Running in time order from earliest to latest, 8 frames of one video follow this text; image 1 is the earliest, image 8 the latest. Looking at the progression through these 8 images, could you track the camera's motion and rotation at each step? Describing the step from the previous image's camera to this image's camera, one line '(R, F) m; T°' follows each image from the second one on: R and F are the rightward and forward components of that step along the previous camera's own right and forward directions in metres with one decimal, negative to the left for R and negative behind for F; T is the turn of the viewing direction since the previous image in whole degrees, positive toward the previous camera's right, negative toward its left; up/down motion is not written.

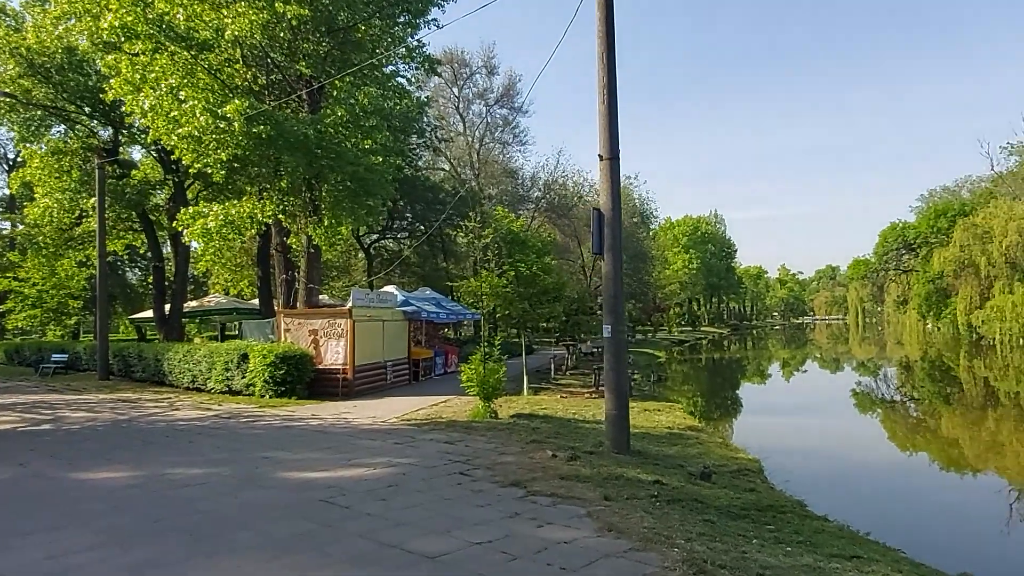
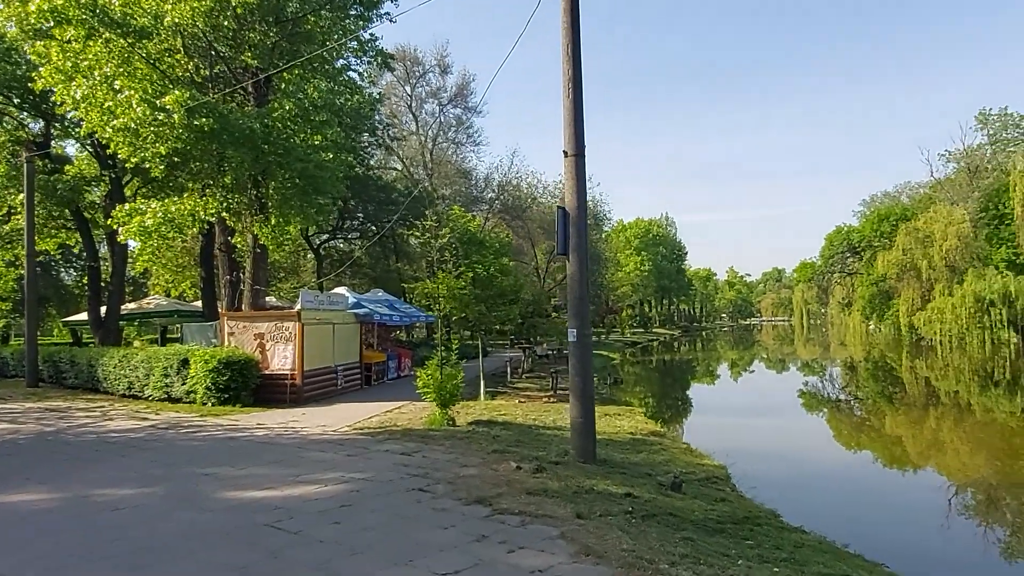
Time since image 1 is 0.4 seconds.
(-0.1, +0.5) m; +4°
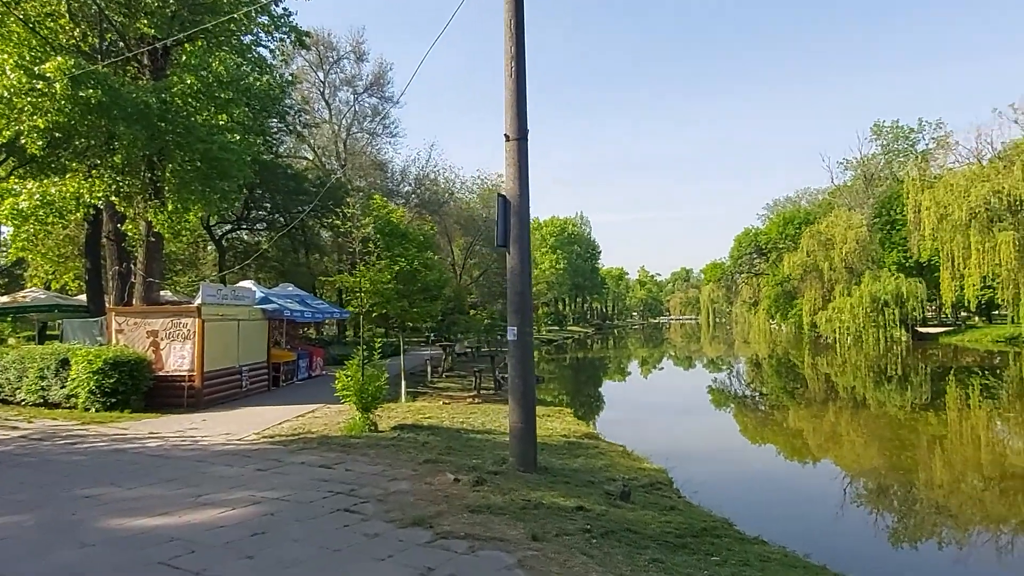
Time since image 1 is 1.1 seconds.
(-0.2, +0.8) m; +6°
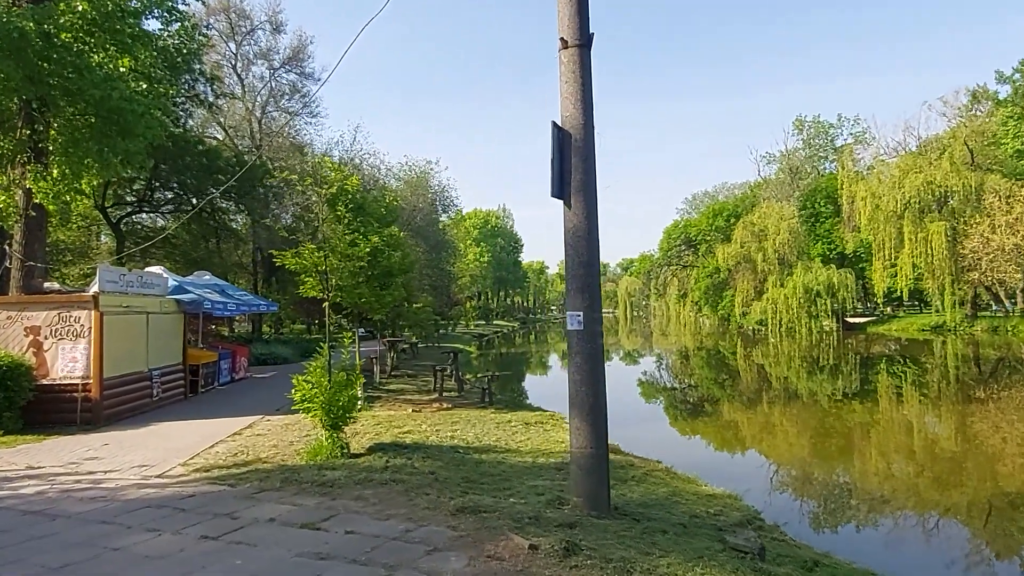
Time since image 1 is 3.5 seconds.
(-1.0, +2.4) m; +6°
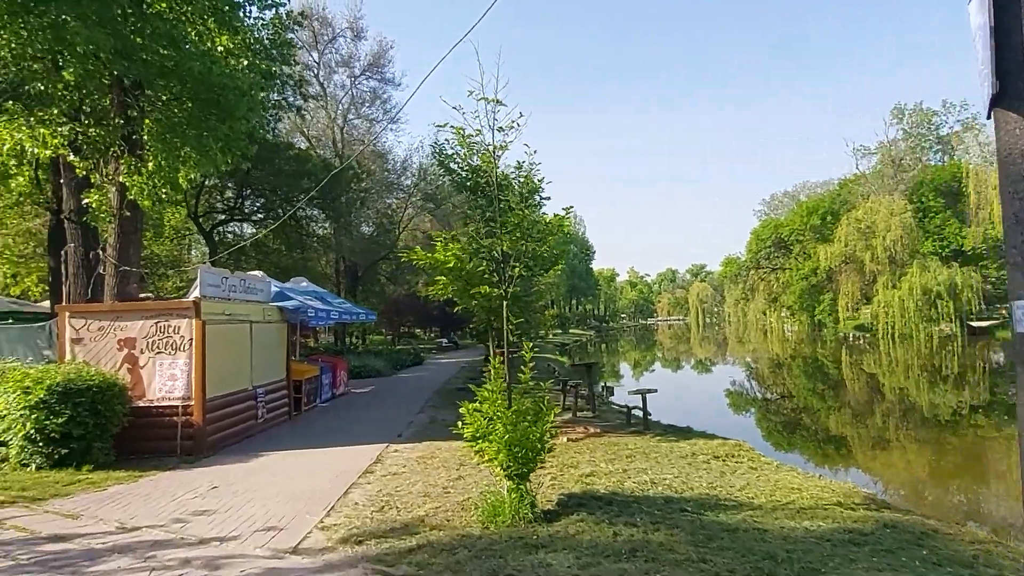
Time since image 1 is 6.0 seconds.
(-1.3, +2.1) m; -5°
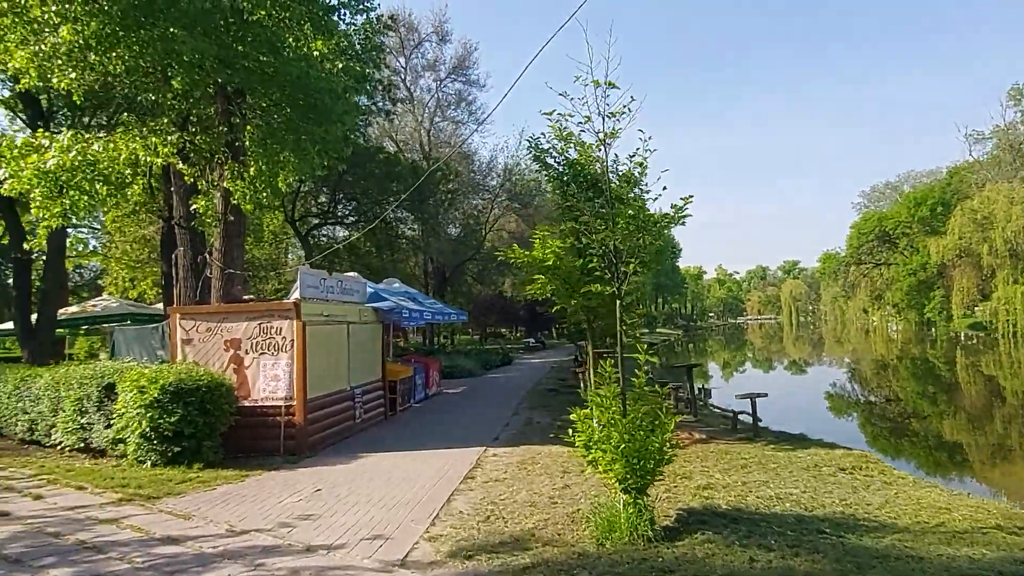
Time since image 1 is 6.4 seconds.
(-0.2, +0.4) m; -6°
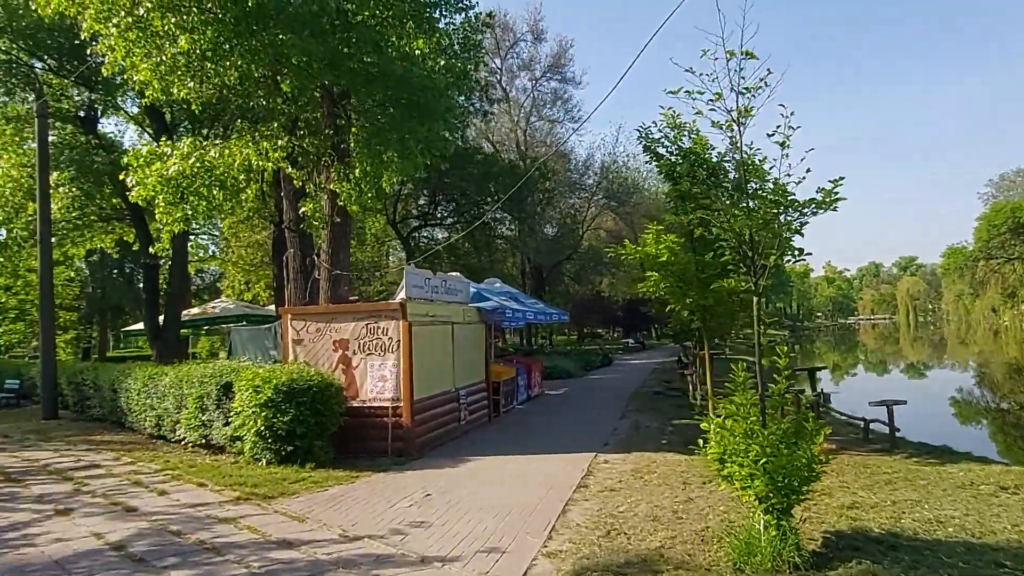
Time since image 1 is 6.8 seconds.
(-0.2, +0.4) m; -7°
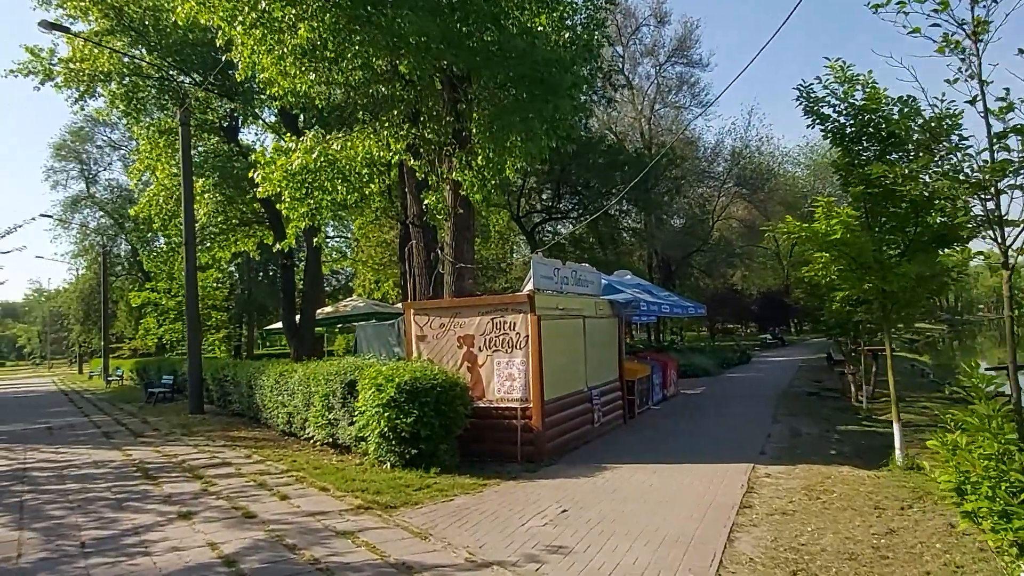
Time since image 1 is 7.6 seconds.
(-0.2, +1.0) m; -9°
